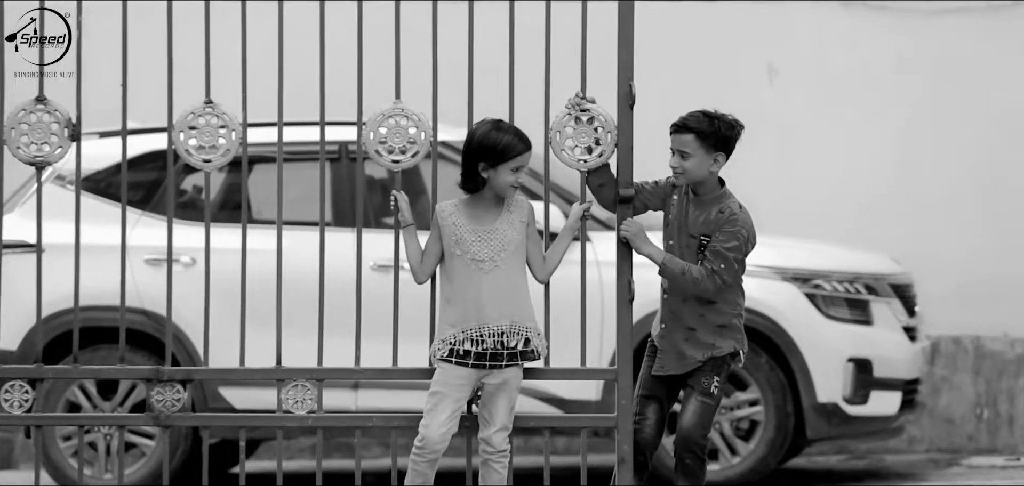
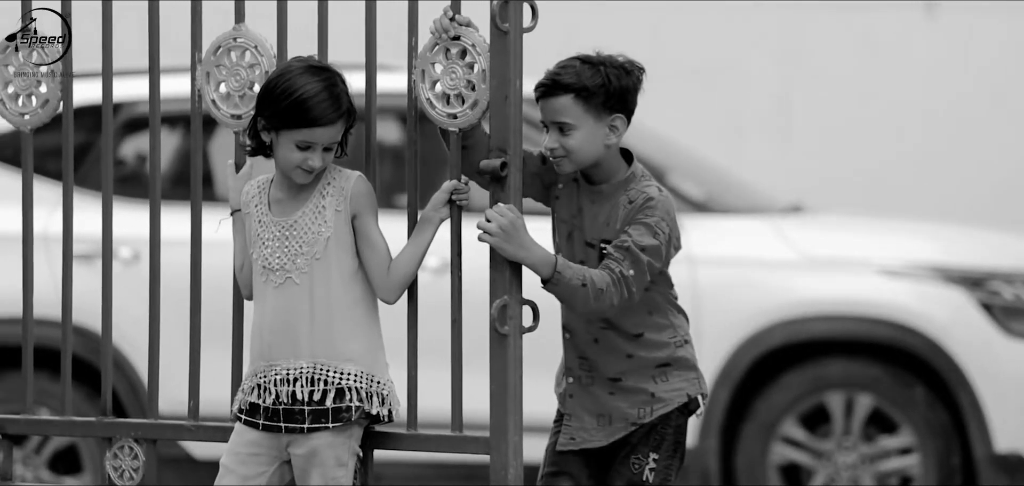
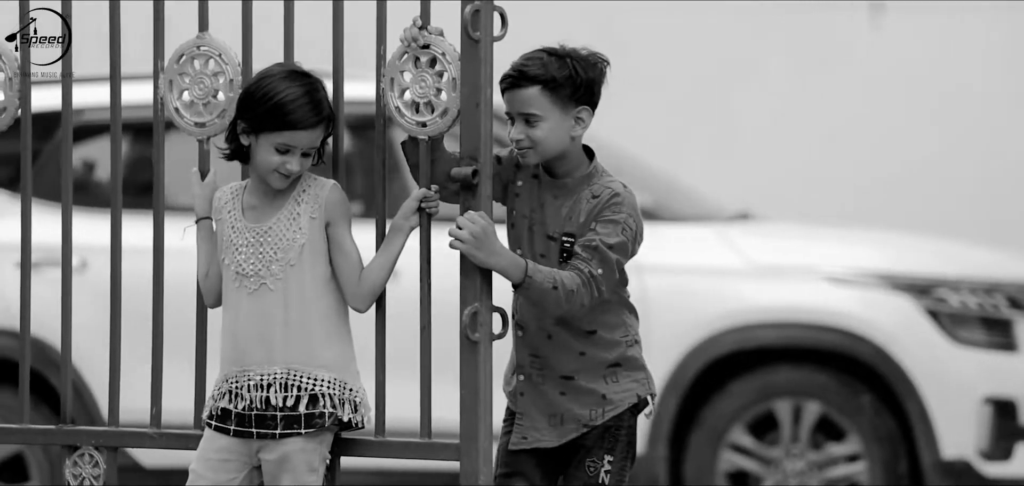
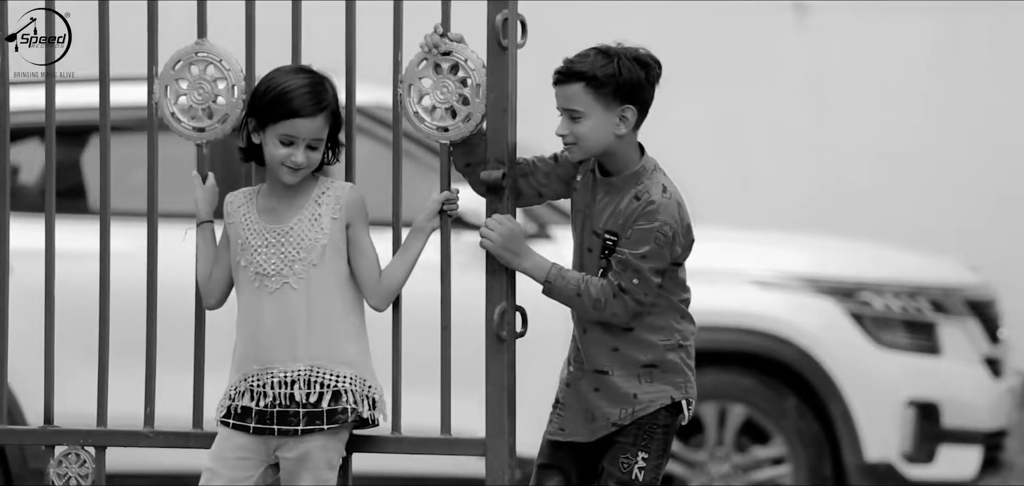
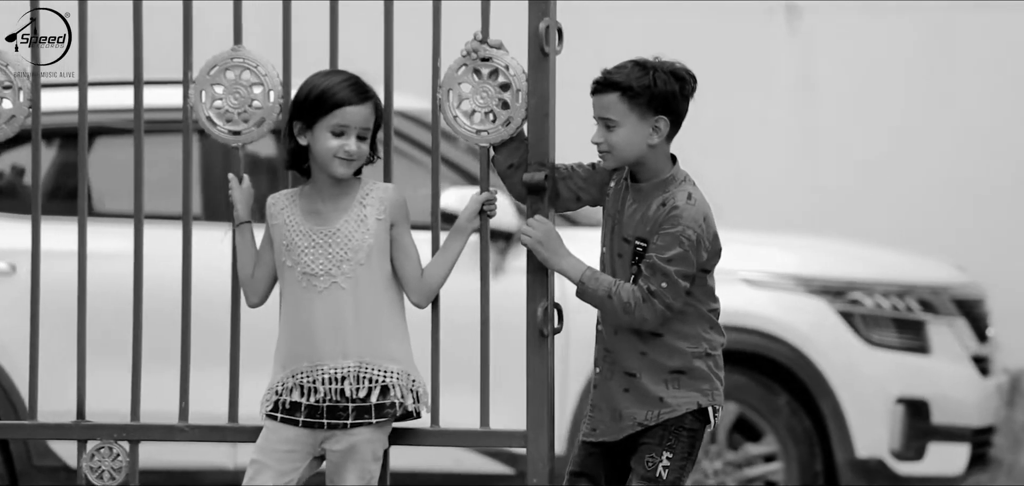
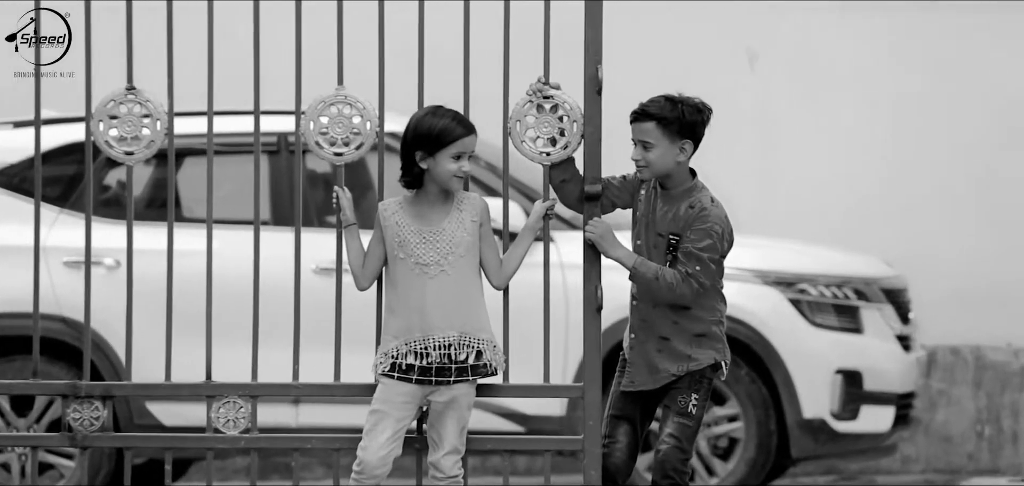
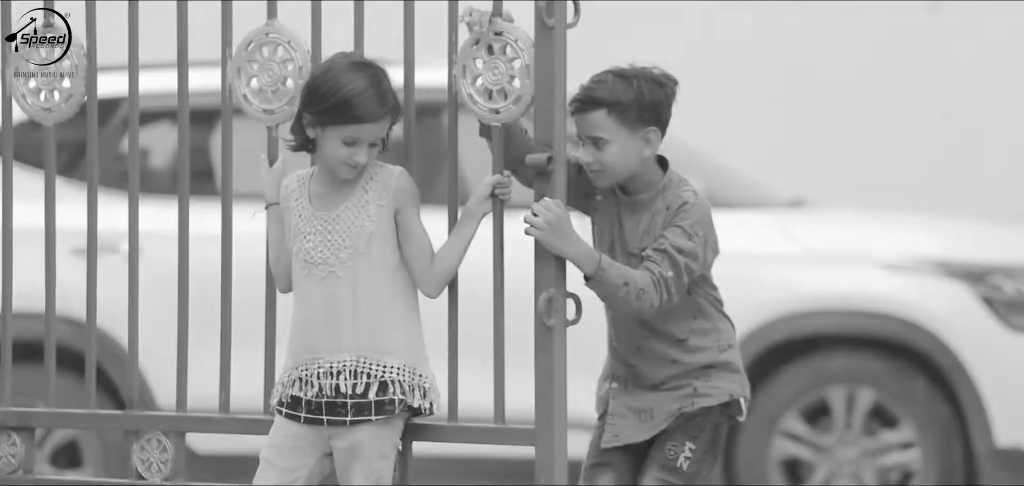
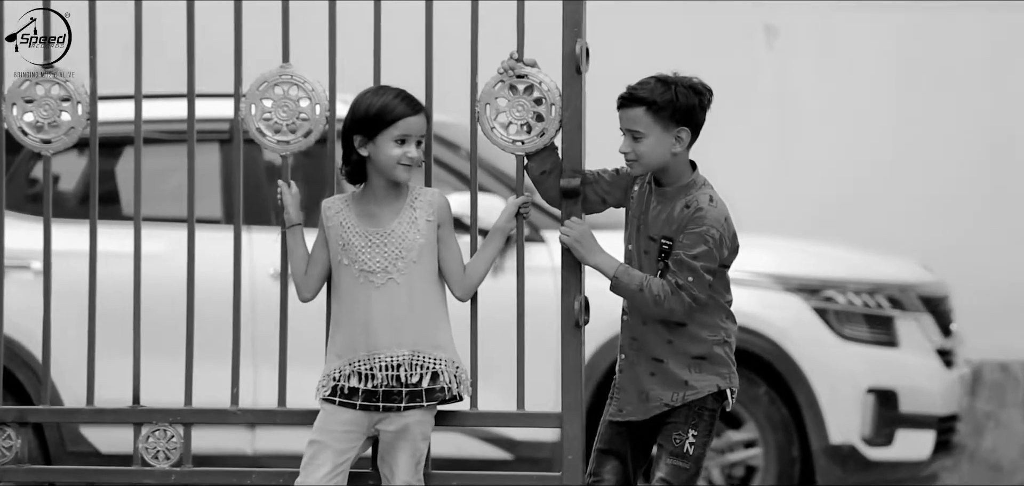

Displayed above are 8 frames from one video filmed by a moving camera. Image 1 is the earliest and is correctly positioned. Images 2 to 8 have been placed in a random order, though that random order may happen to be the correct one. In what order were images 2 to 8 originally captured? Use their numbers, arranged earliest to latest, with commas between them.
6, 8, 5, 4, 3, 2, 7
